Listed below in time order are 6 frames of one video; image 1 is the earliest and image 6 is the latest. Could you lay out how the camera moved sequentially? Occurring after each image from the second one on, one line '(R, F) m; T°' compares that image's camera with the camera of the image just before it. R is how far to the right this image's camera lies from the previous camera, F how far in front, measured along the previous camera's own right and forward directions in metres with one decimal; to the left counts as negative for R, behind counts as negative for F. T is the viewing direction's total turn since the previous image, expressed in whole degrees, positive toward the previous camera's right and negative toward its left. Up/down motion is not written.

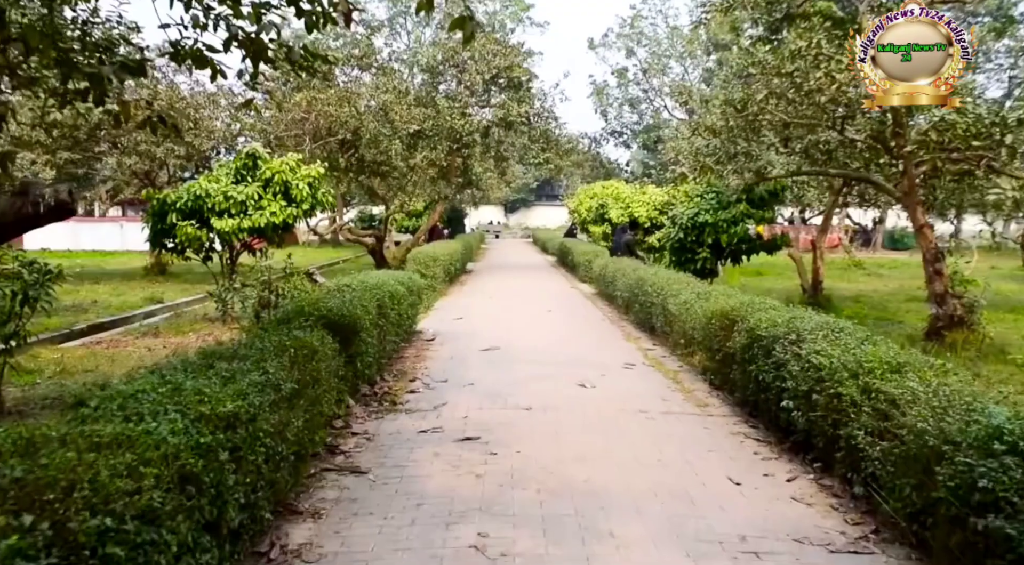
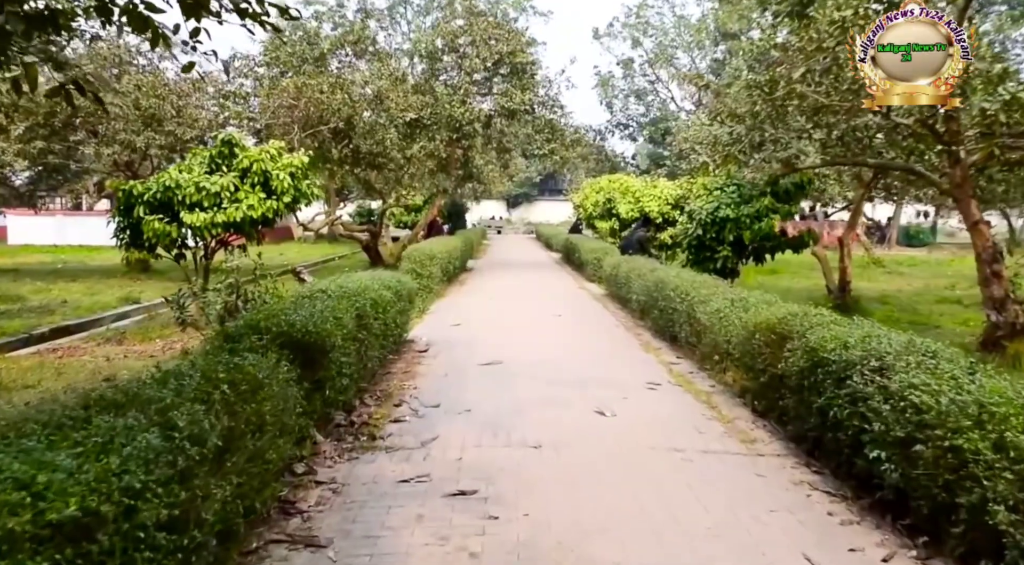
(0.0, +1.0) m; 0°
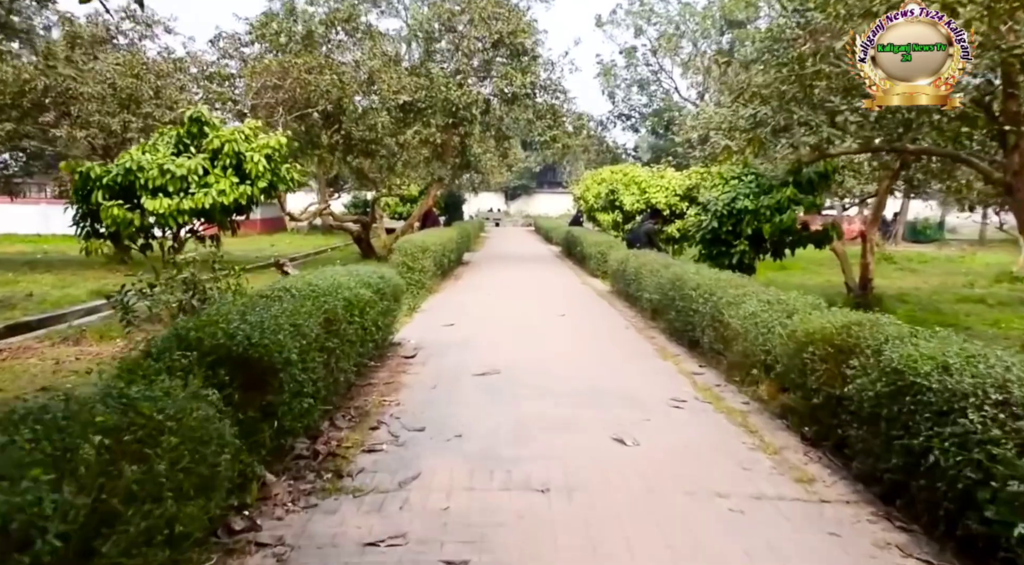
(0.0, +0.9) m; 0°
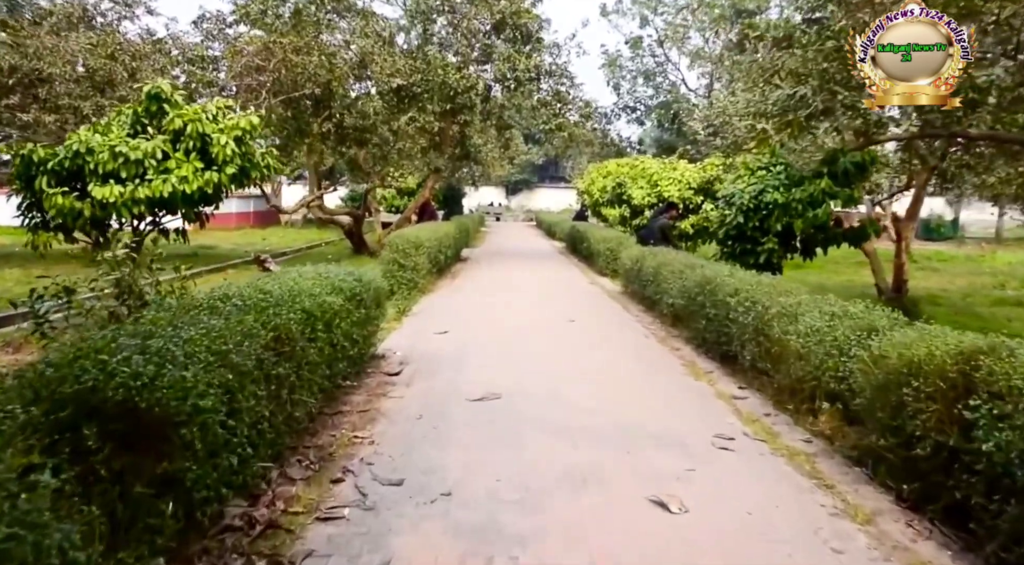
(0.0, +1.0) m; 0°
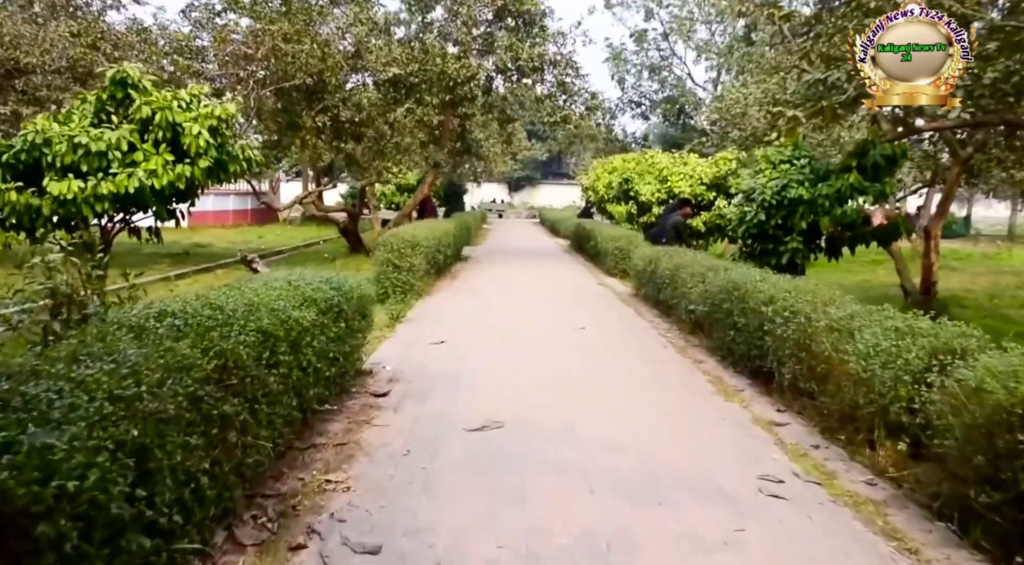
(0.0, +0.7) m; 0°
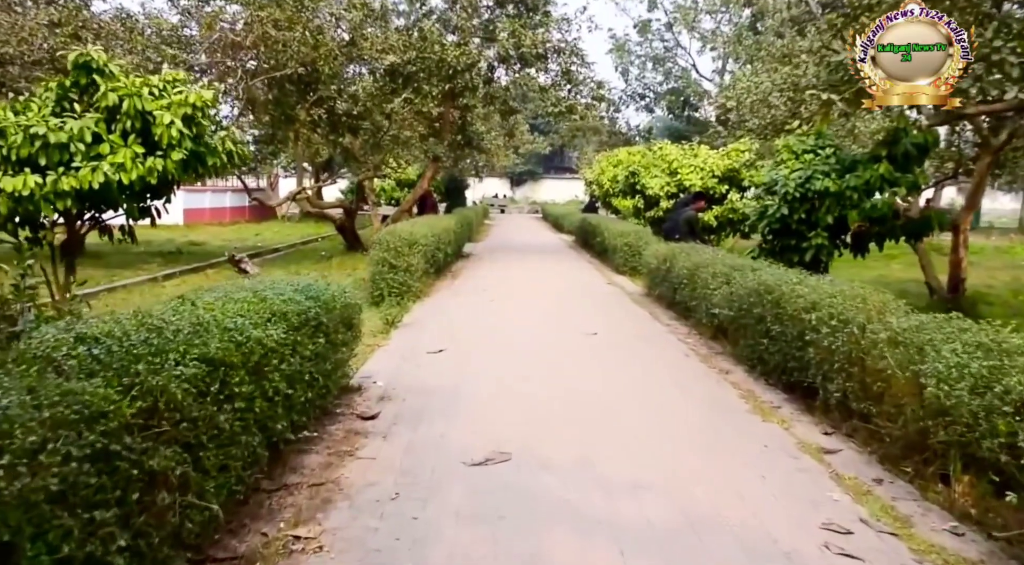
(0.0, +0.6) m; 0°
